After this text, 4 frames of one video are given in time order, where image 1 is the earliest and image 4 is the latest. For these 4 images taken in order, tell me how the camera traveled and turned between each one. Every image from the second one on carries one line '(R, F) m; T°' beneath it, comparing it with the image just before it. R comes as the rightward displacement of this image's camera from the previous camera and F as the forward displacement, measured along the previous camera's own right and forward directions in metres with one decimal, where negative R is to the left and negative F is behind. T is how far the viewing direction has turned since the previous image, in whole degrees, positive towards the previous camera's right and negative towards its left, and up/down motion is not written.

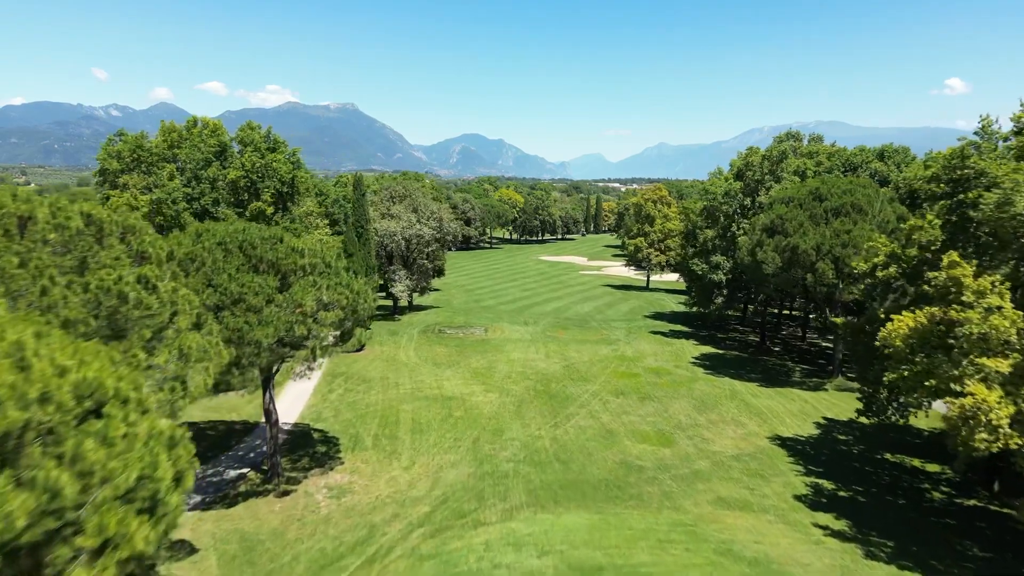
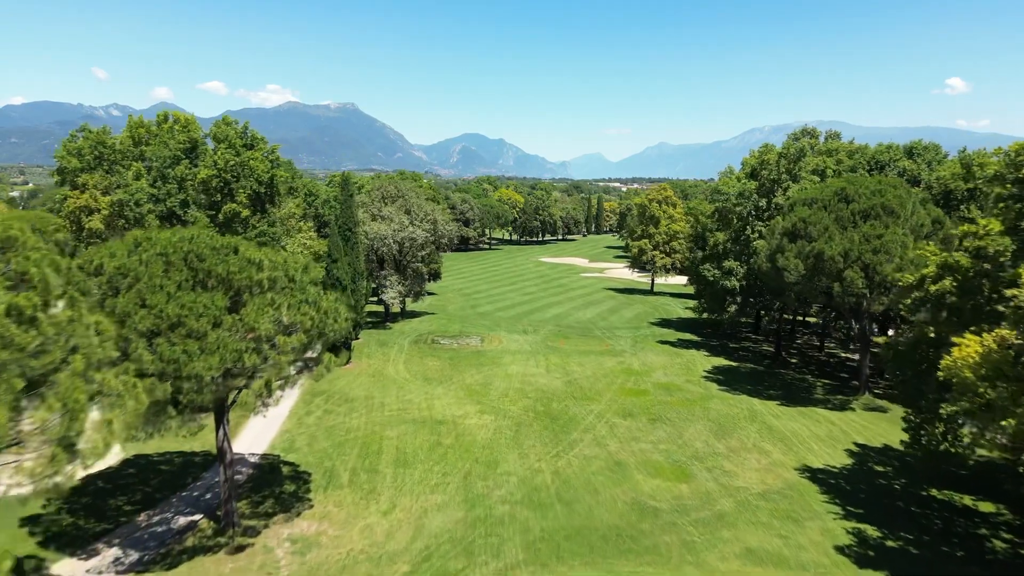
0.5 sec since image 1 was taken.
(+0.1, +2.4) m; 0°
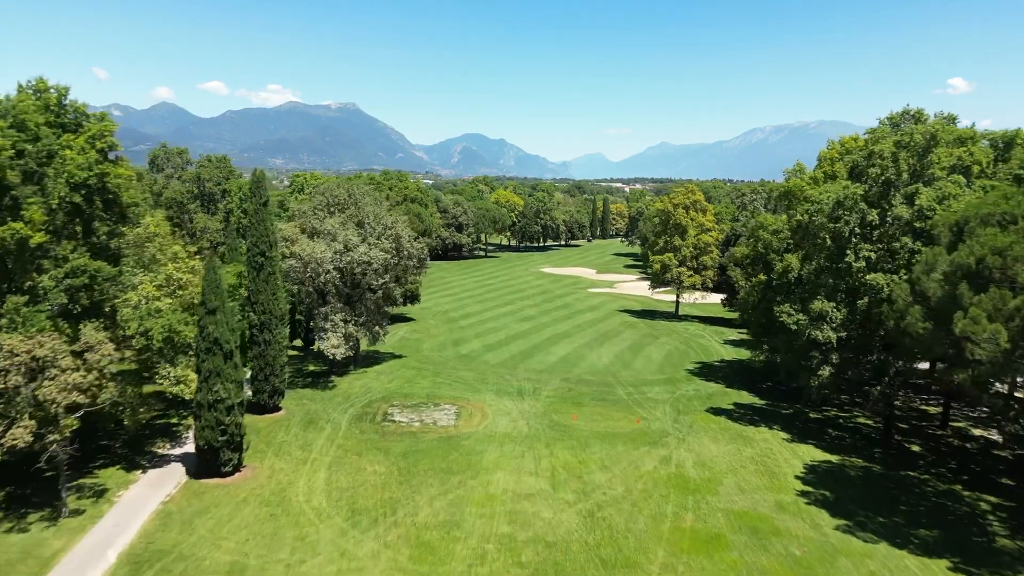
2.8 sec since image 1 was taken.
(+0.5, +11.0) m; 0°
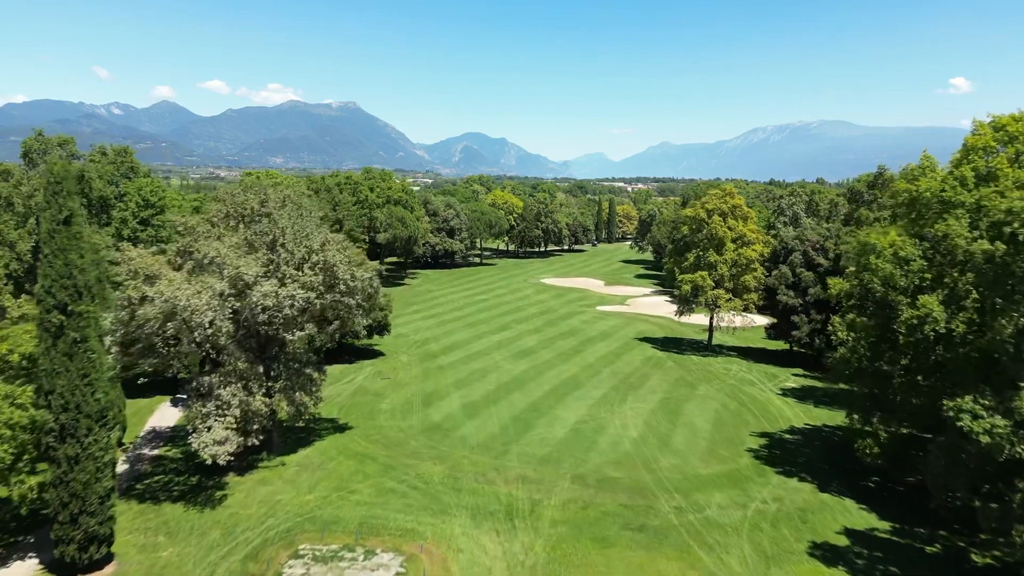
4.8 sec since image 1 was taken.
(+0.5, +10.0) m; 0°
